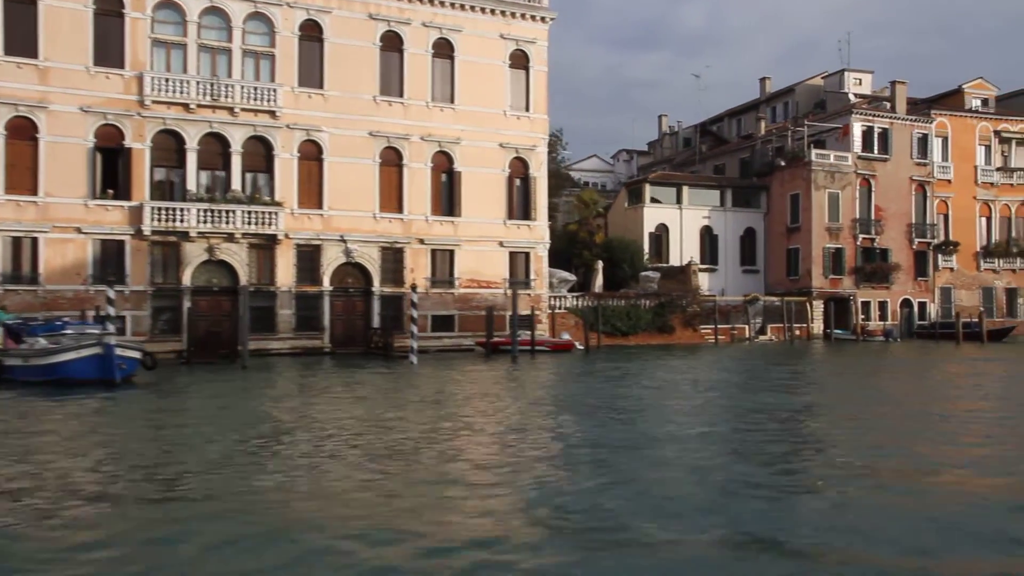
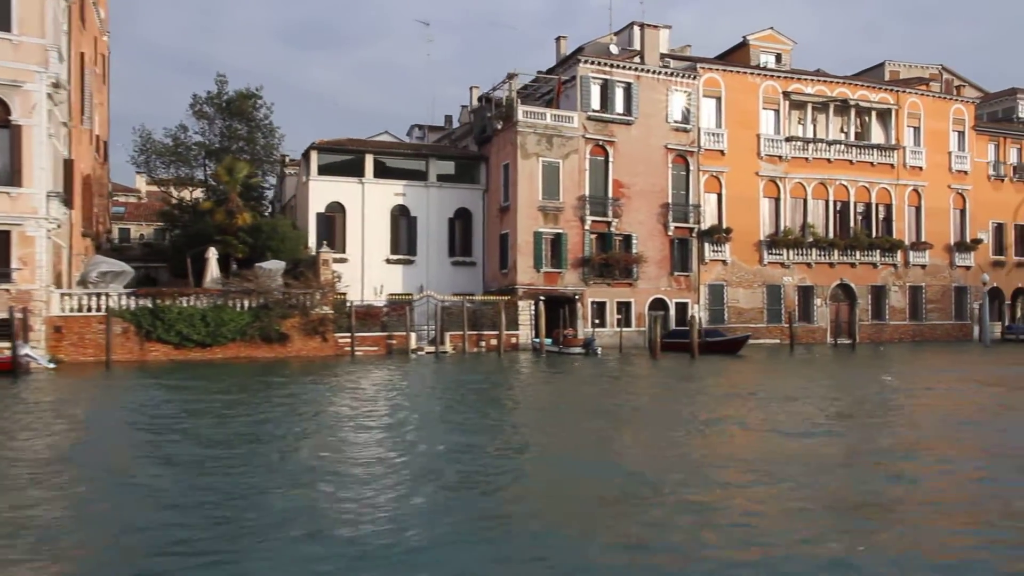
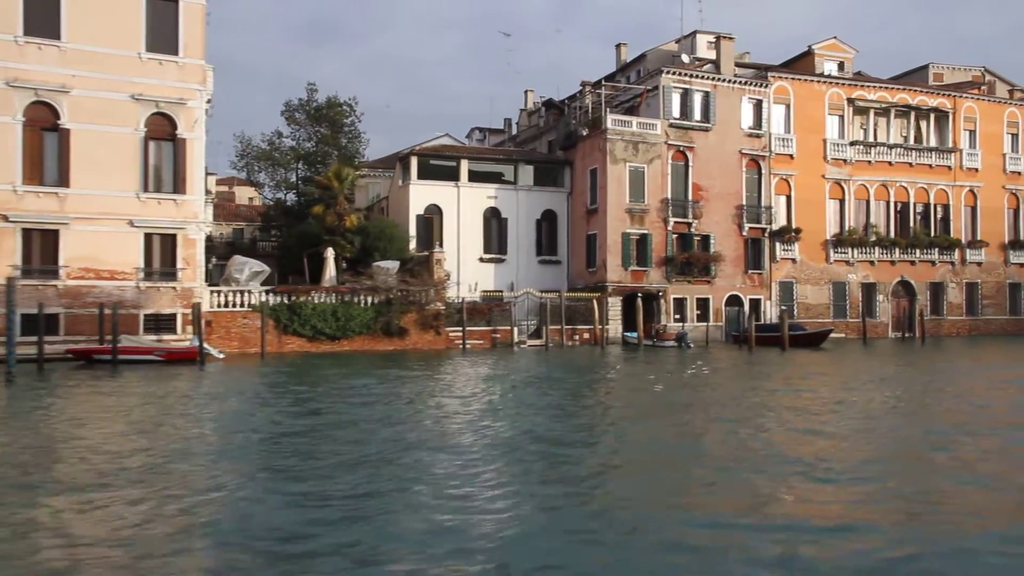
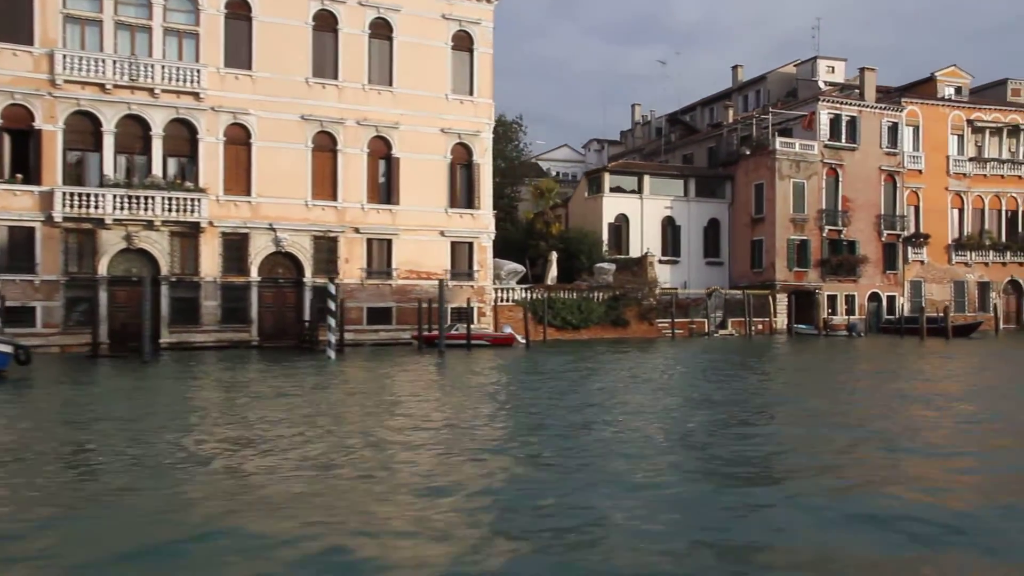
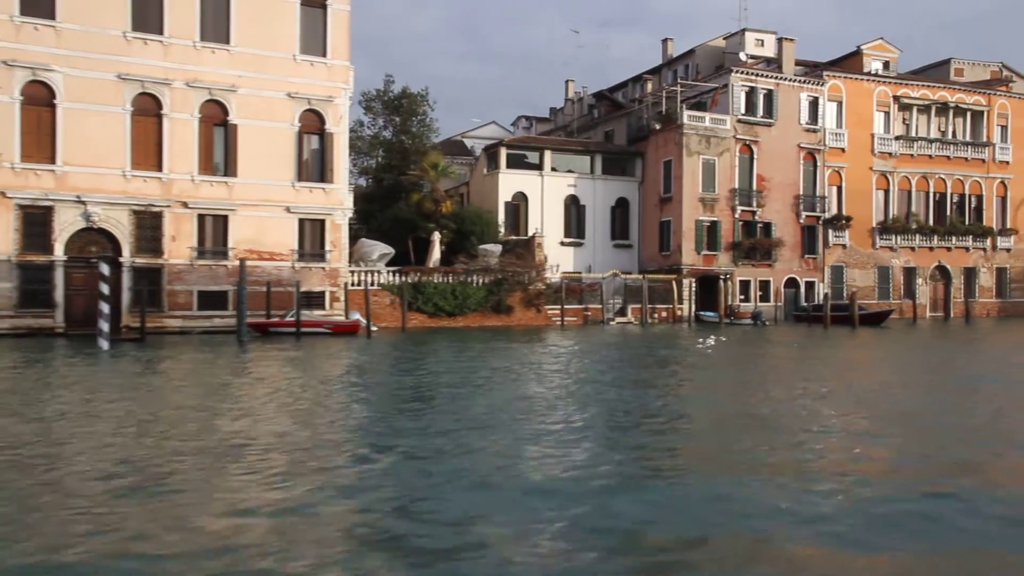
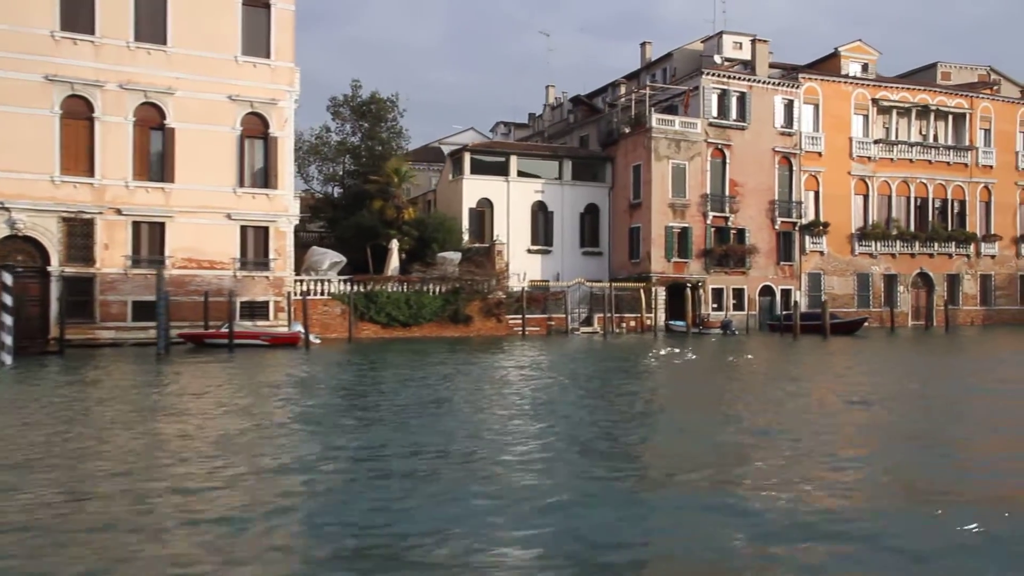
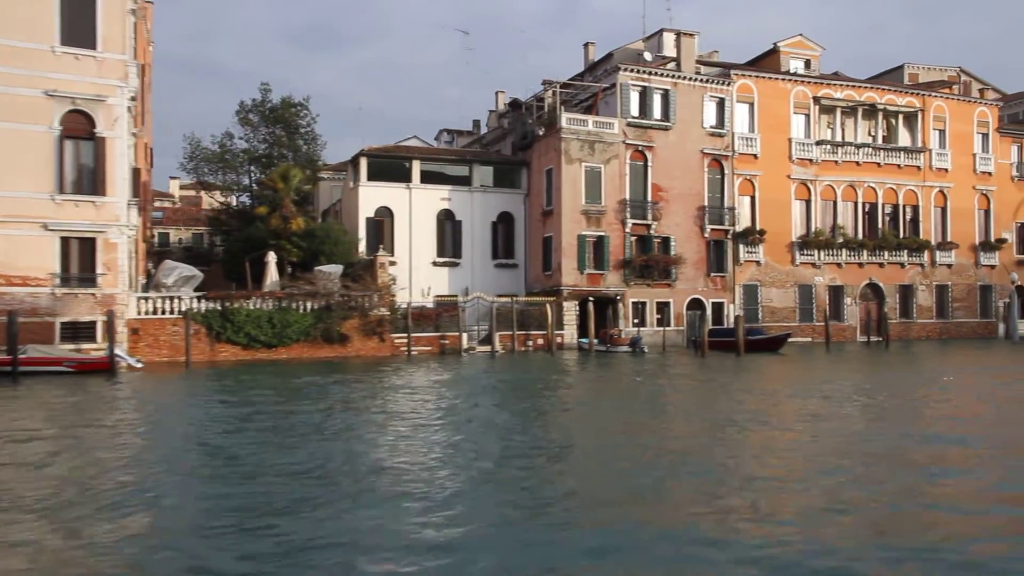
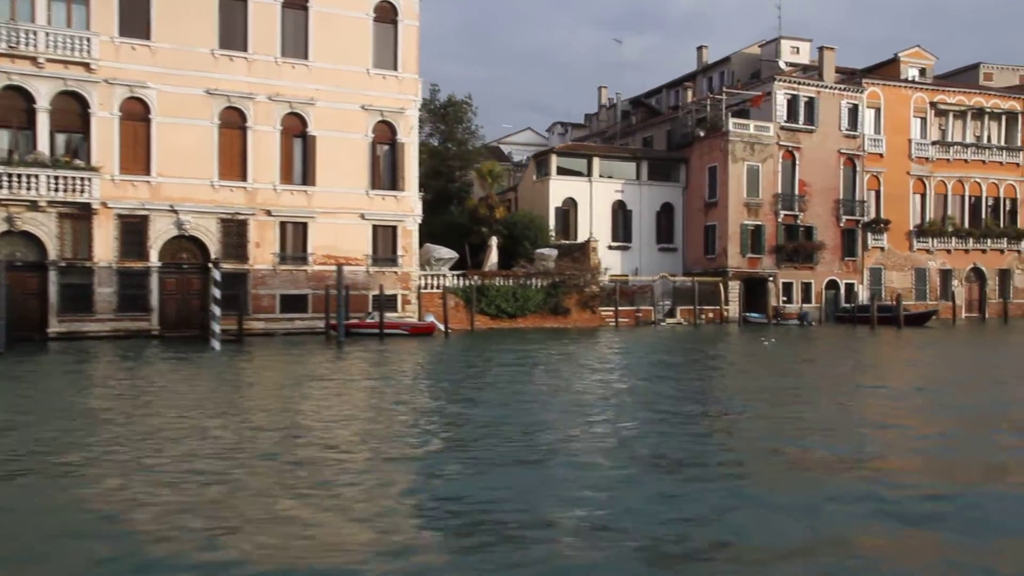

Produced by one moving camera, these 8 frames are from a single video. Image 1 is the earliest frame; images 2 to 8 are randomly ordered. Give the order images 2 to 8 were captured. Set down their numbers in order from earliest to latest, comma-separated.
4, 8, 5, 6, 3, 7, 2
